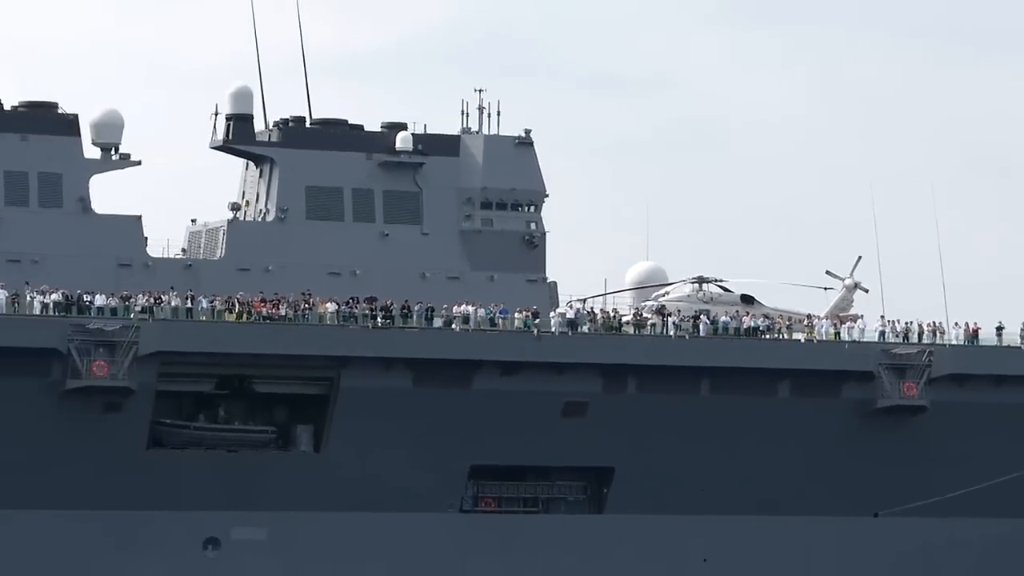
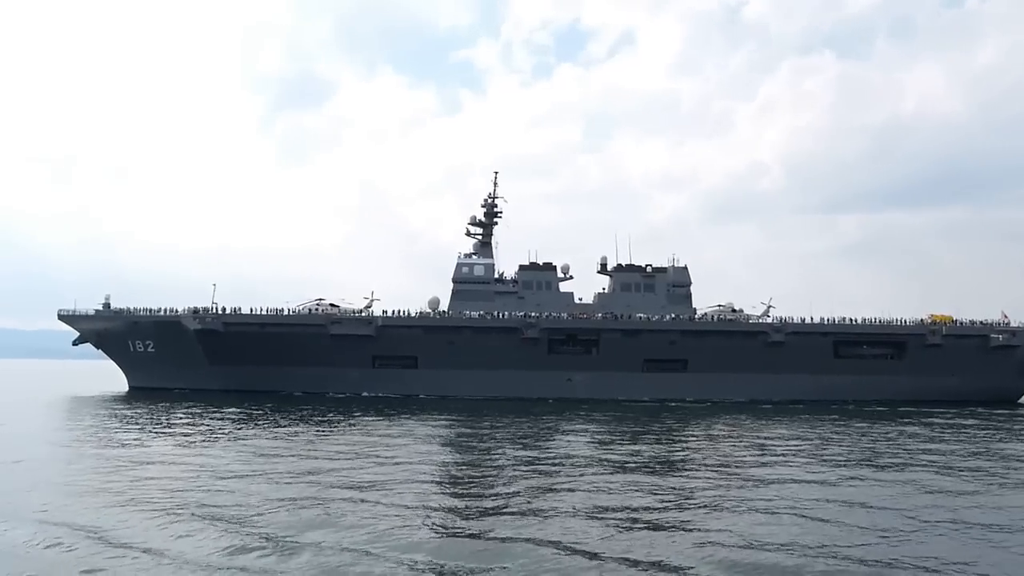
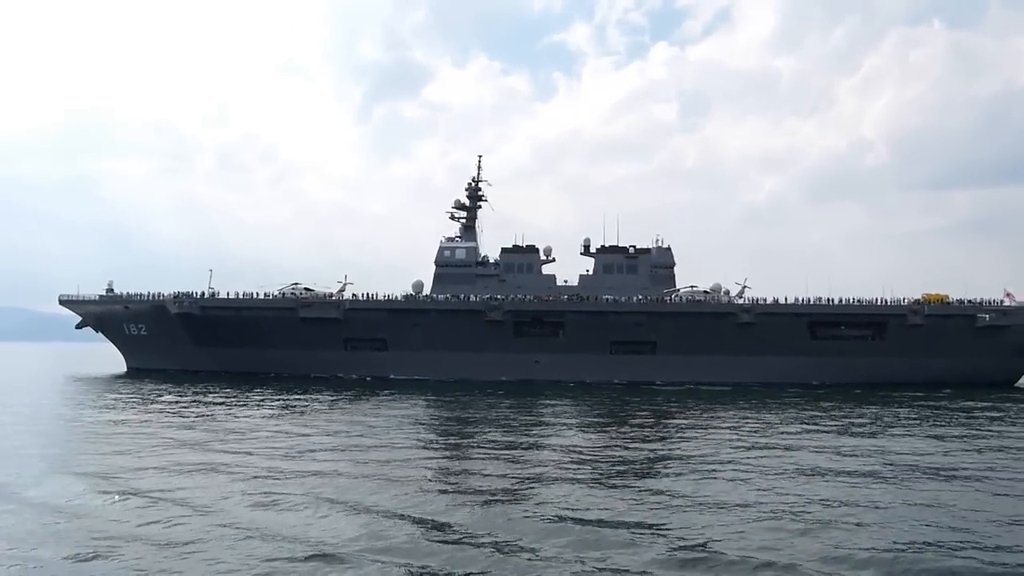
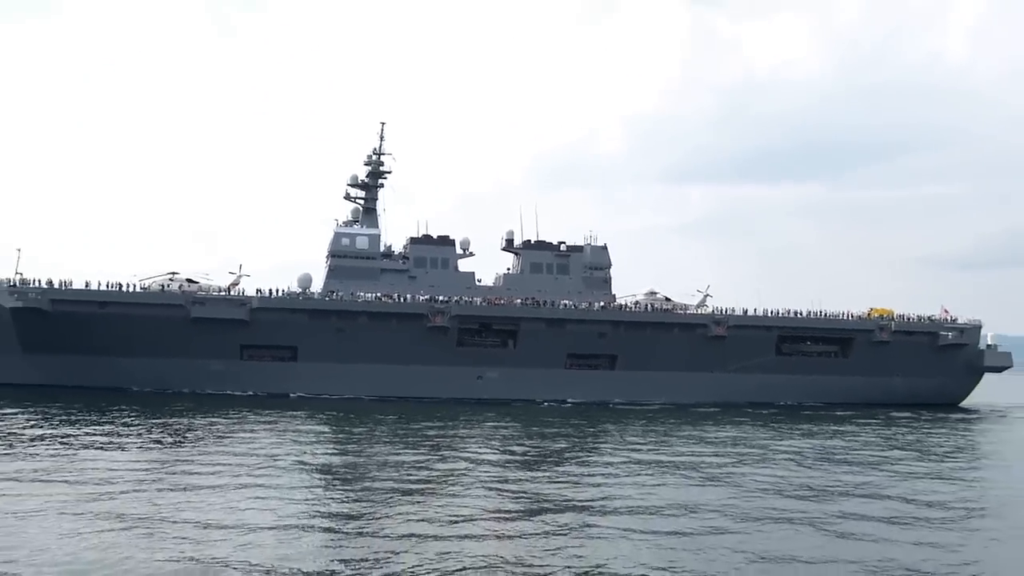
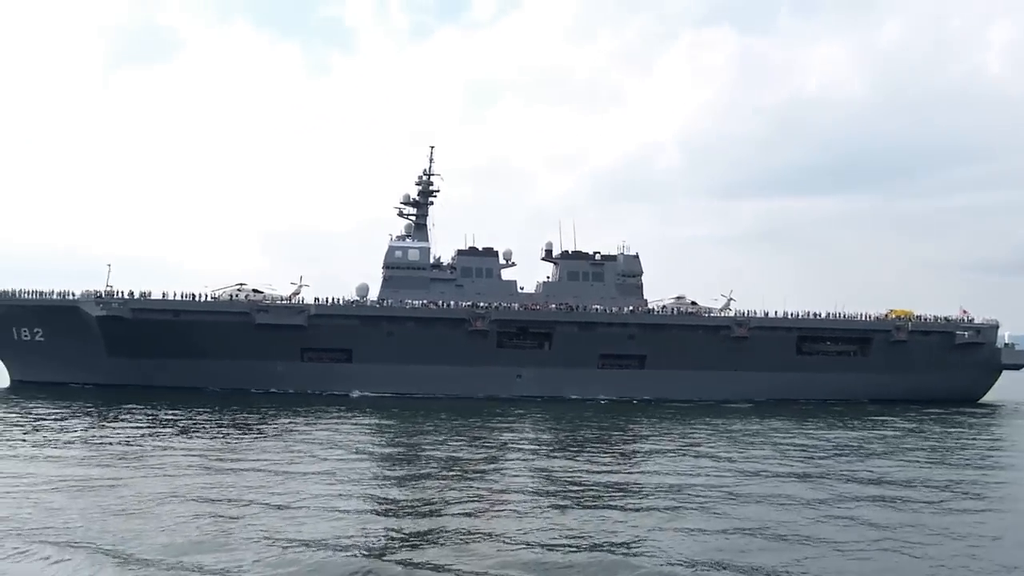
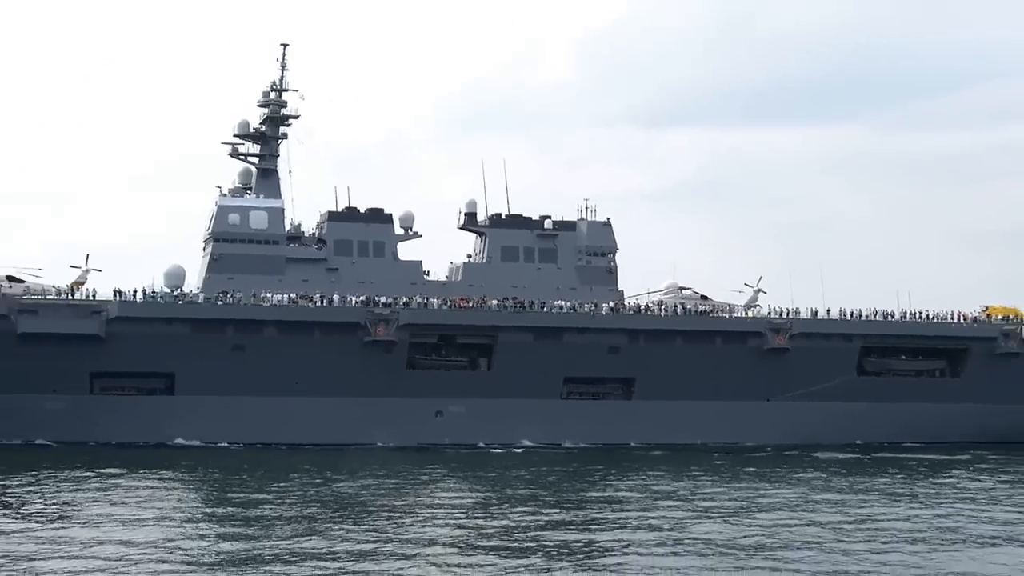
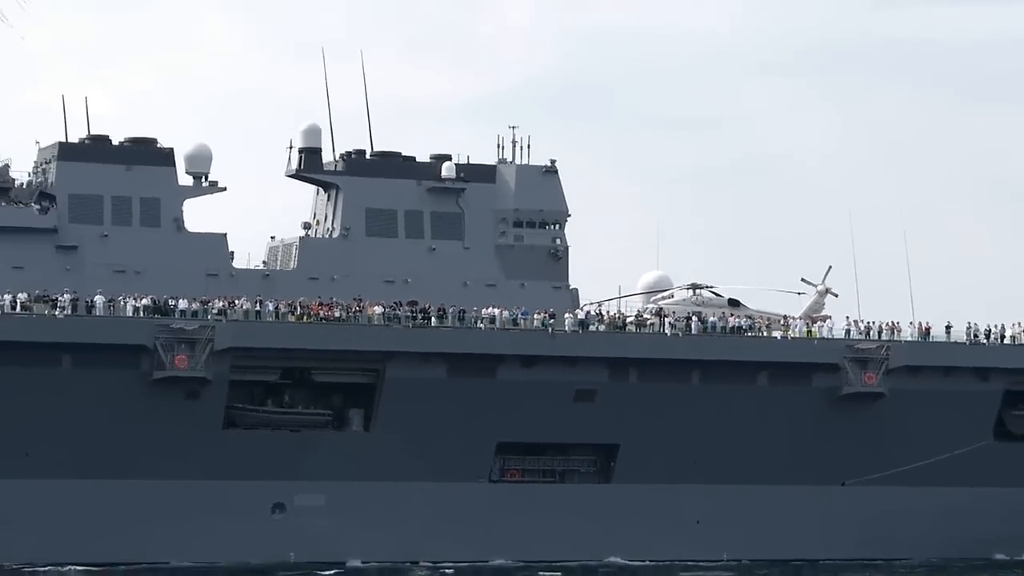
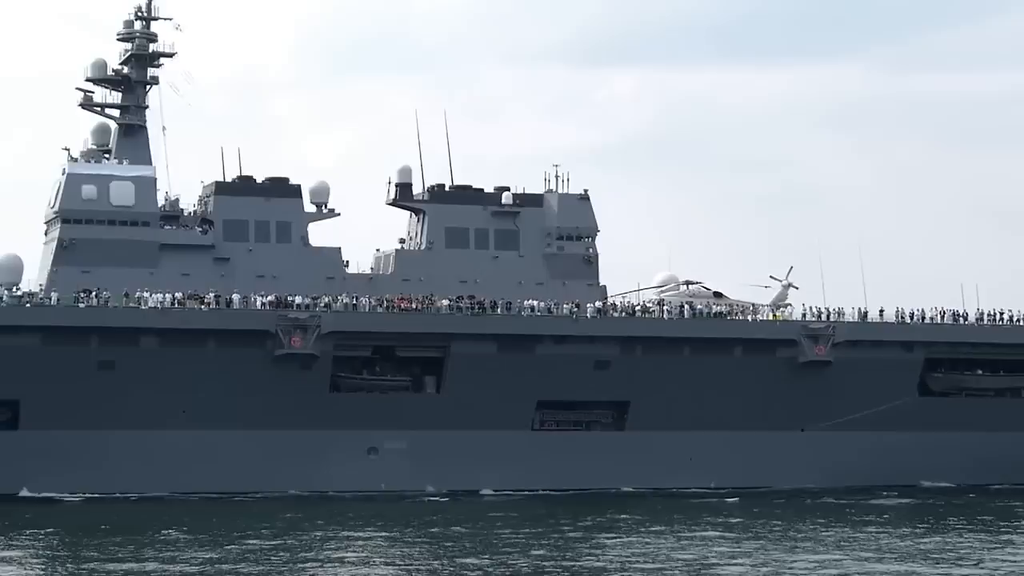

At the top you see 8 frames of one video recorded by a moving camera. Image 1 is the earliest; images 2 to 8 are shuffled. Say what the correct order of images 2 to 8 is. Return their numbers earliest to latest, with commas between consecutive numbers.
7, 8, 6, 4, 5, 2, 3
